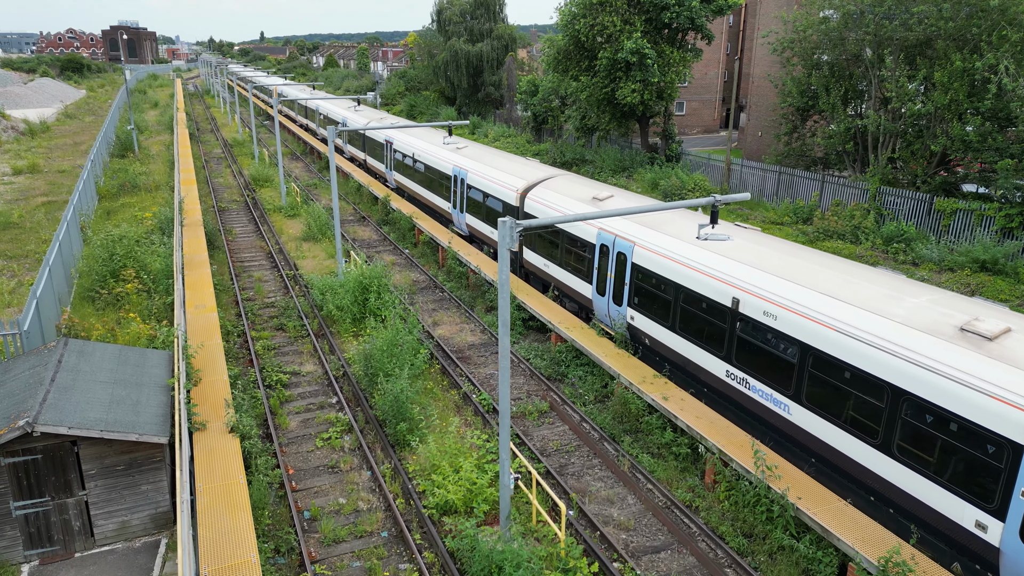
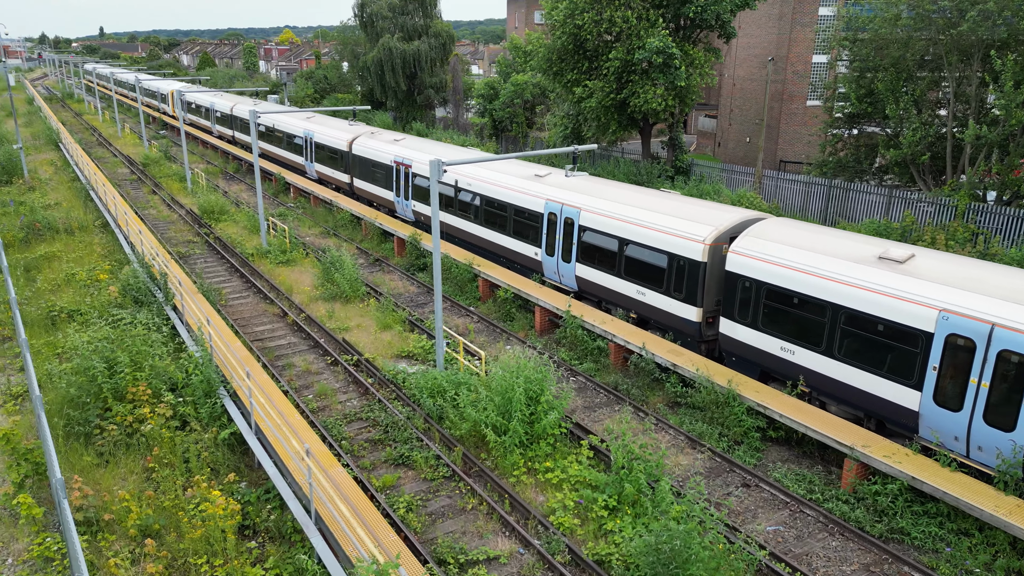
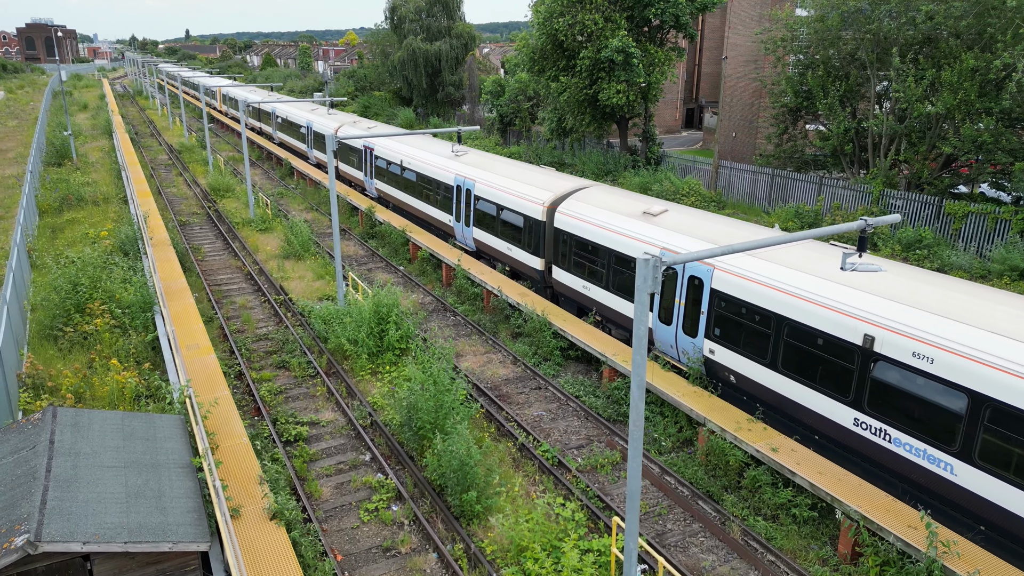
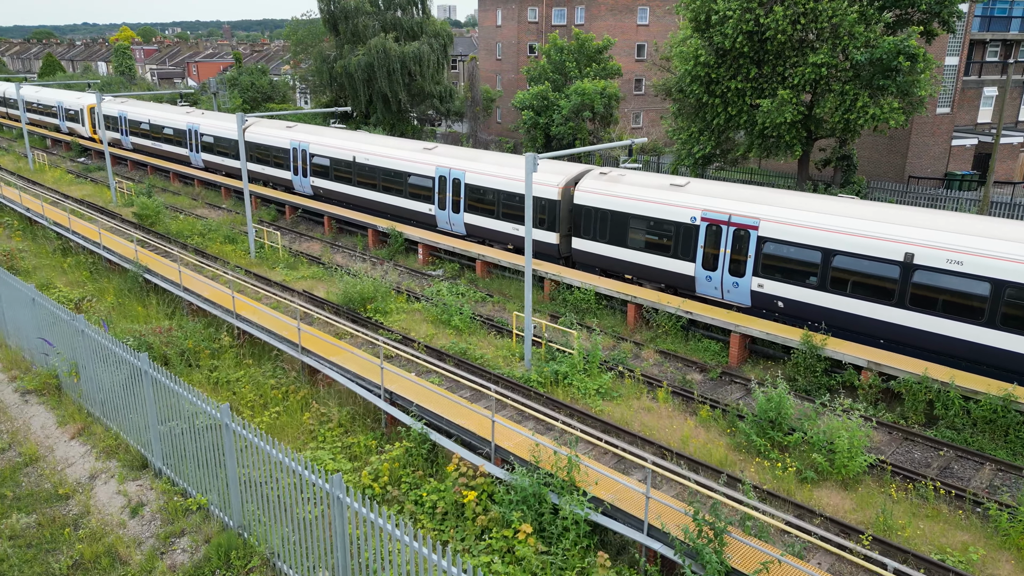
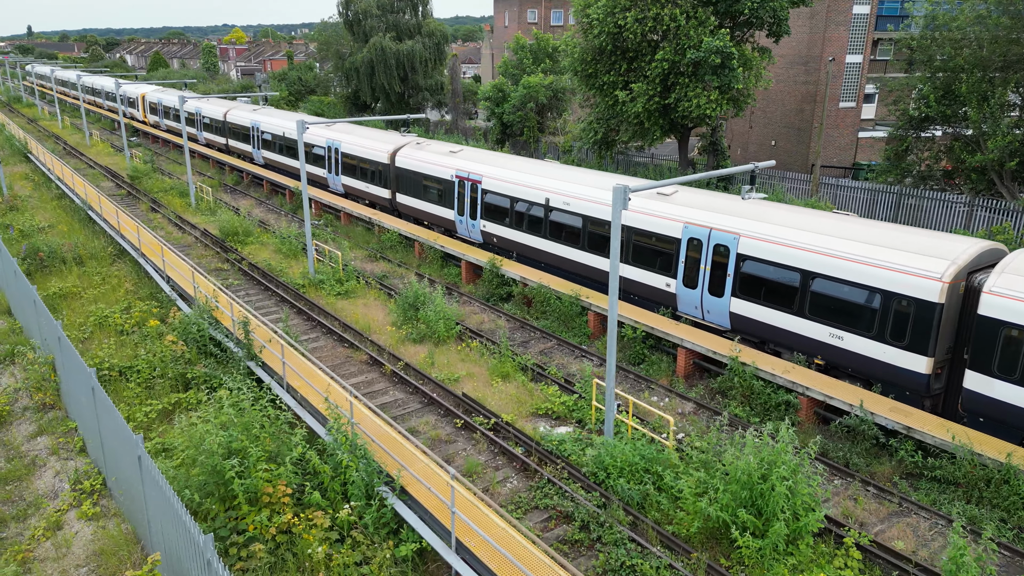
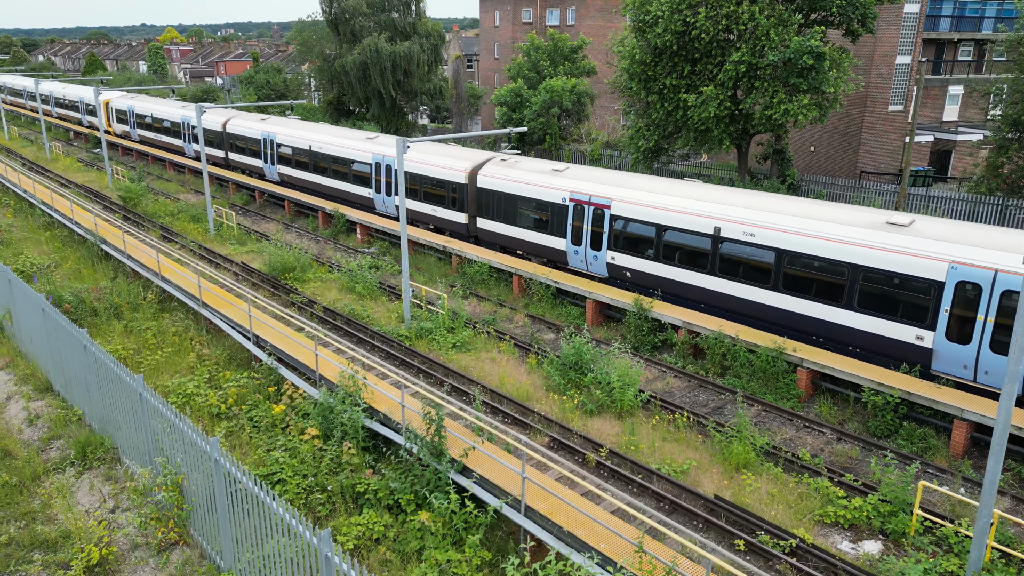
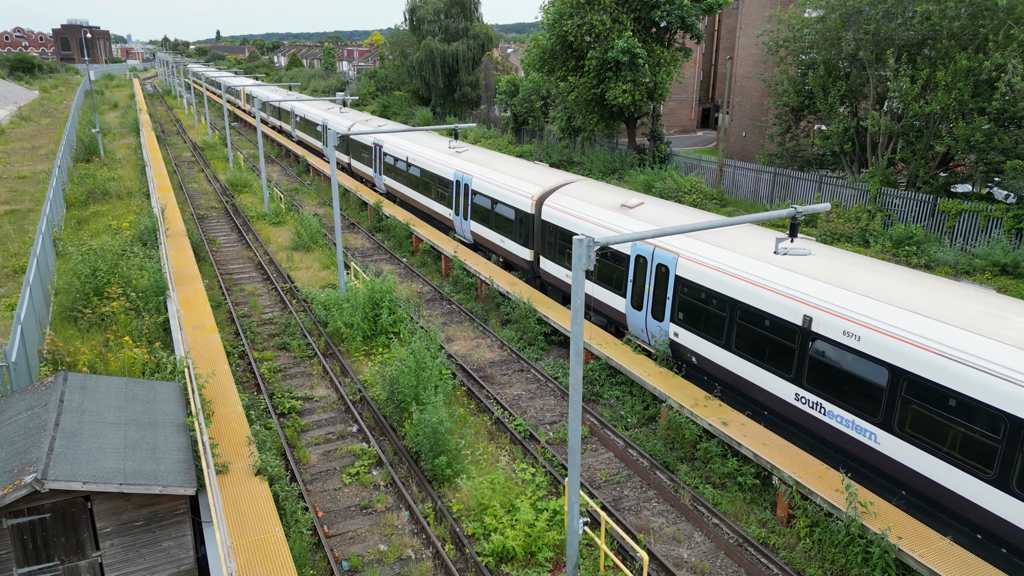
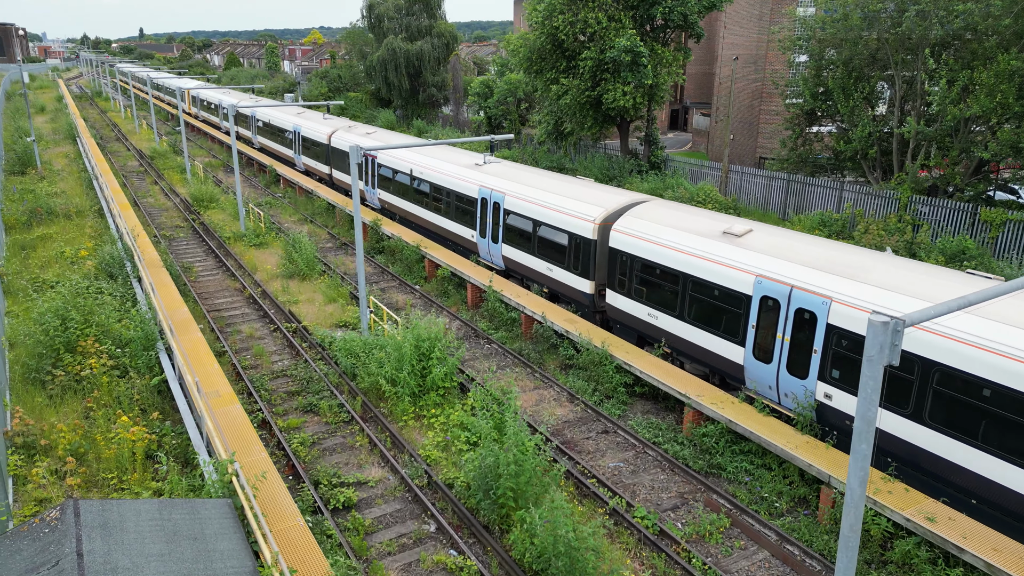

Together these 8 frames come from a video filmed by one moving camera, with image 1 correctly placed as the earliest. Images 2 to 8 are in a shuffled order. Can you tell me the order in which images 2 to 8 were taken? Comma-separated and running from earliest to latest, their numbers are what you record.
7, 3, 8, 2, 5, 6, 4
